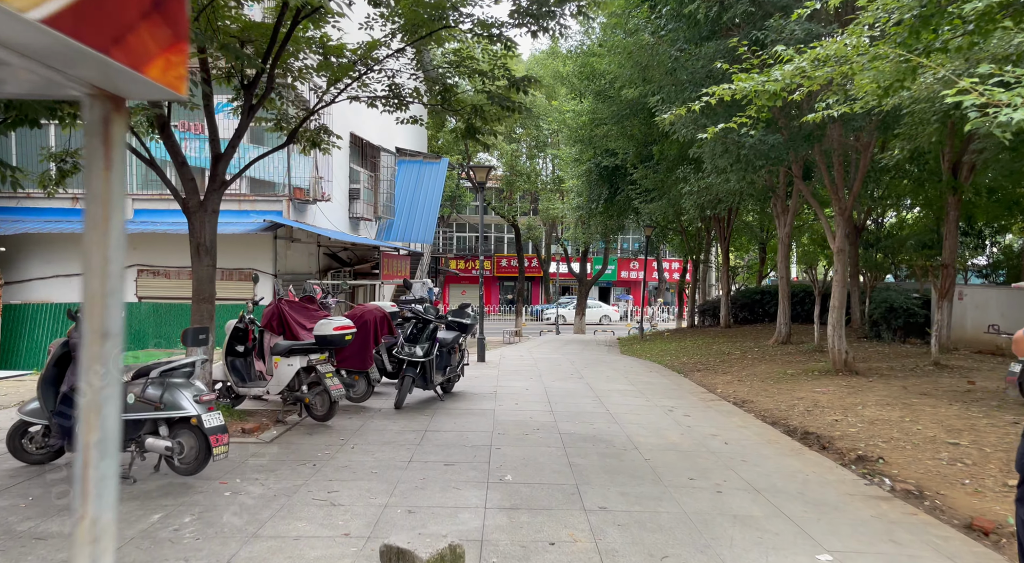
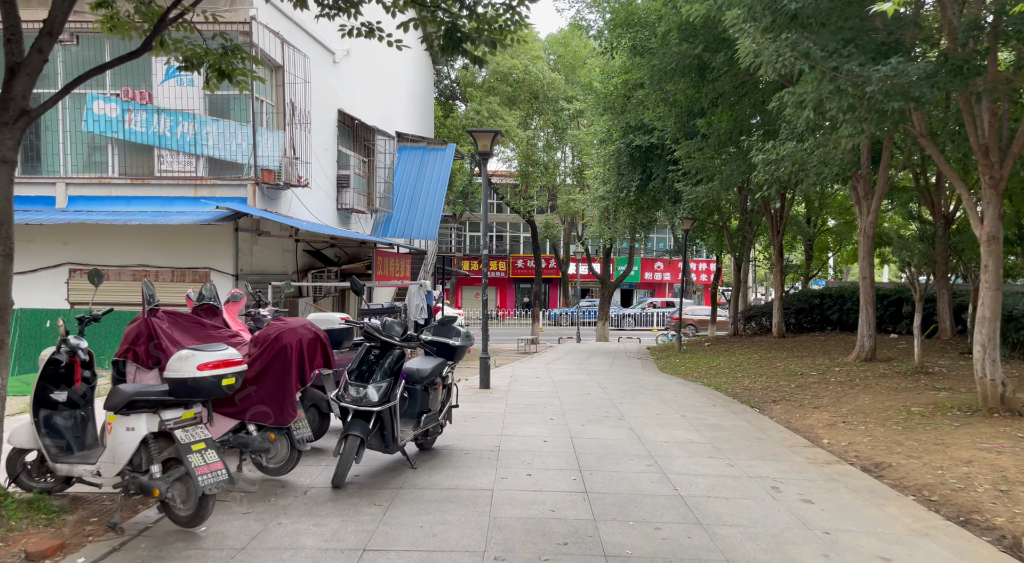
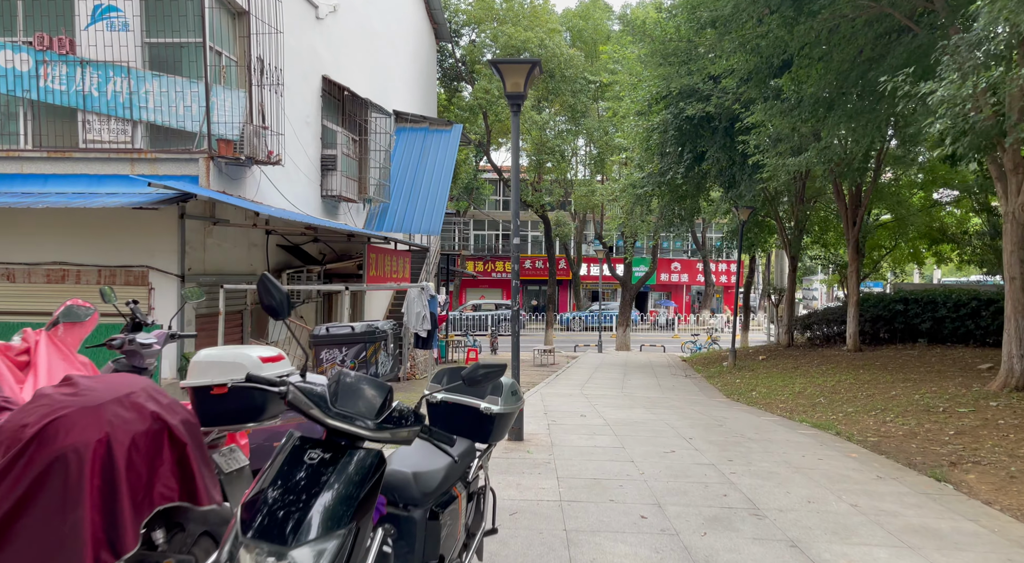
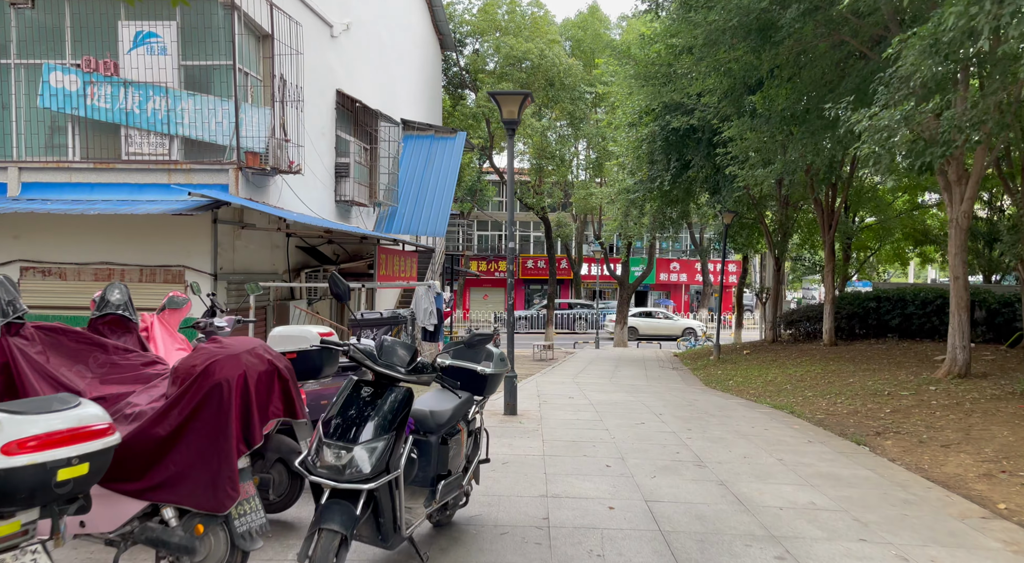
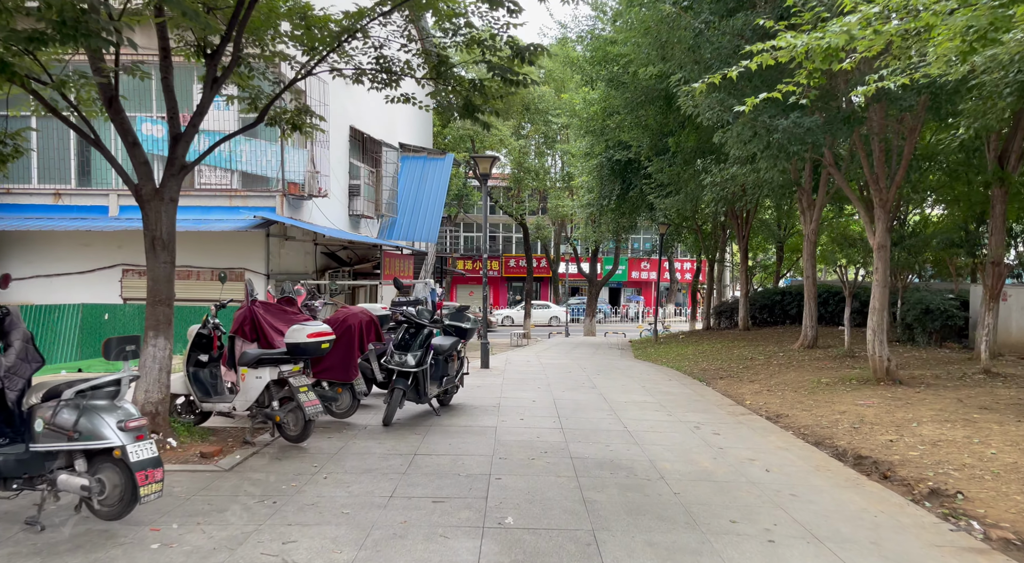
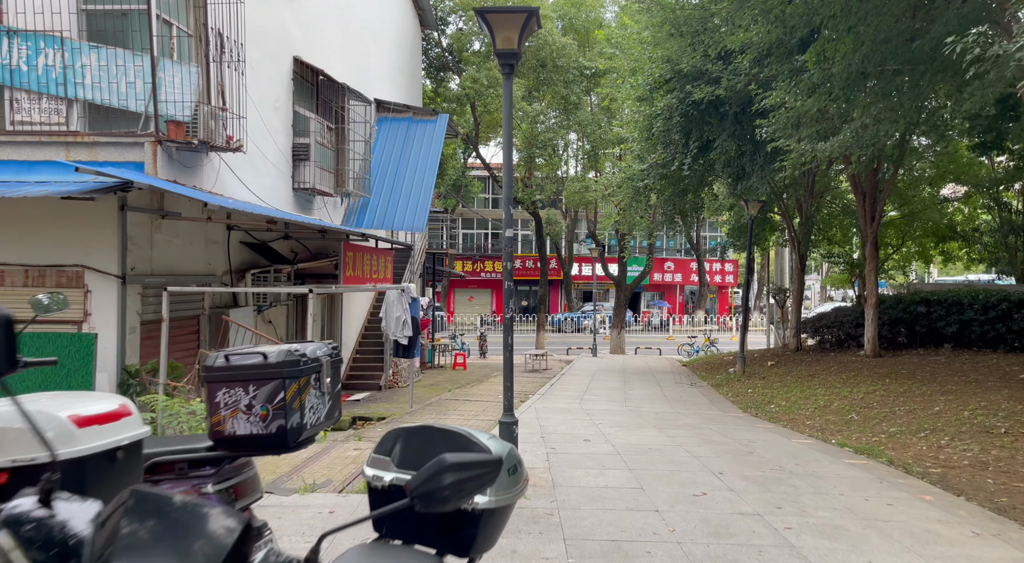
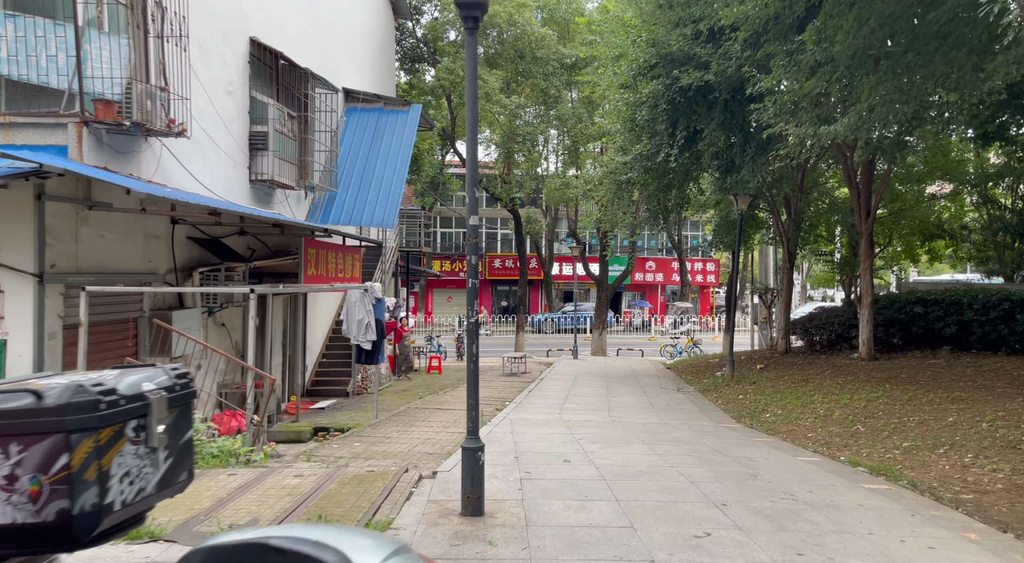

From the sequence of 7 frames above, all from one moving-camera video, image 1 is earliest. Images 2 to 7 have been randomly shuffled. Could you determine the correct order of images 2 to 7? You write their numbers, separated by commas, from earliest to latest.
5, 2, 4, 3, 6, 7
